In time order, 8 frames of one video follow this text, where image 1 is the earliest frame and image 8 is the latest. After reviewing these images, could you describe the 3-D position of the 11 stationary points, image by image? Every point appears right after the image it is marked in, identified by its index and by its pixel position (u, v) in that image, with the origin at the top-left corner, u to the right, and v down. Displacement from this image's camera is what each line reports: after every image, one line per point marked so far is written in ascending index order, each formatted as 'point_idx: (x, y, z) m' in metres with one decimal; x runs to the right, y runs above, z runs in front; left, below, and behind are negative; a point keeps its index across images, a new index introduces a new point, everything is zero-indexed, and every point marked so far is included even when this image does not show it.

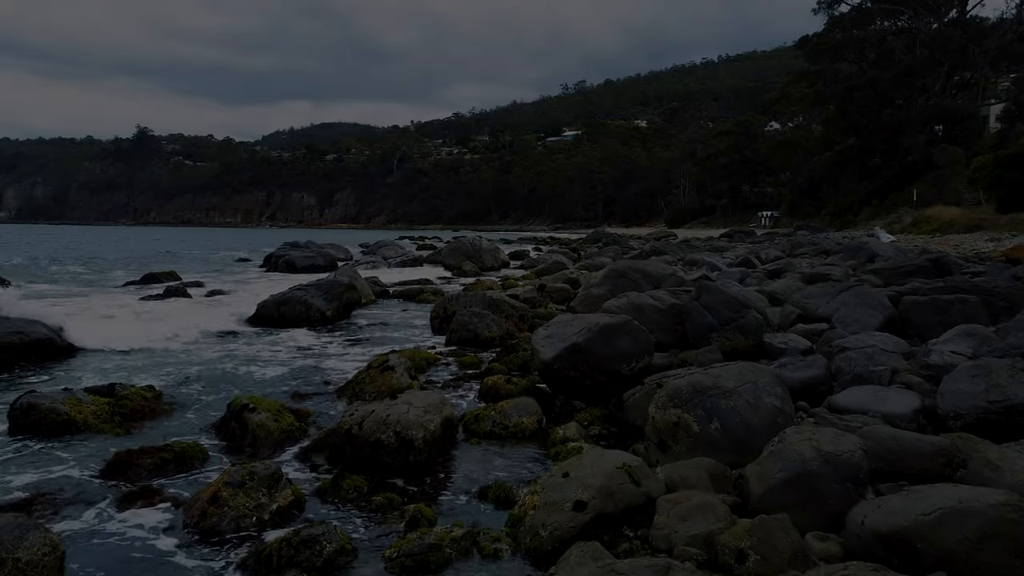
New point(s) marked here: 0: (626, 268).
0: (+2.3, +0.4, +16.9) m
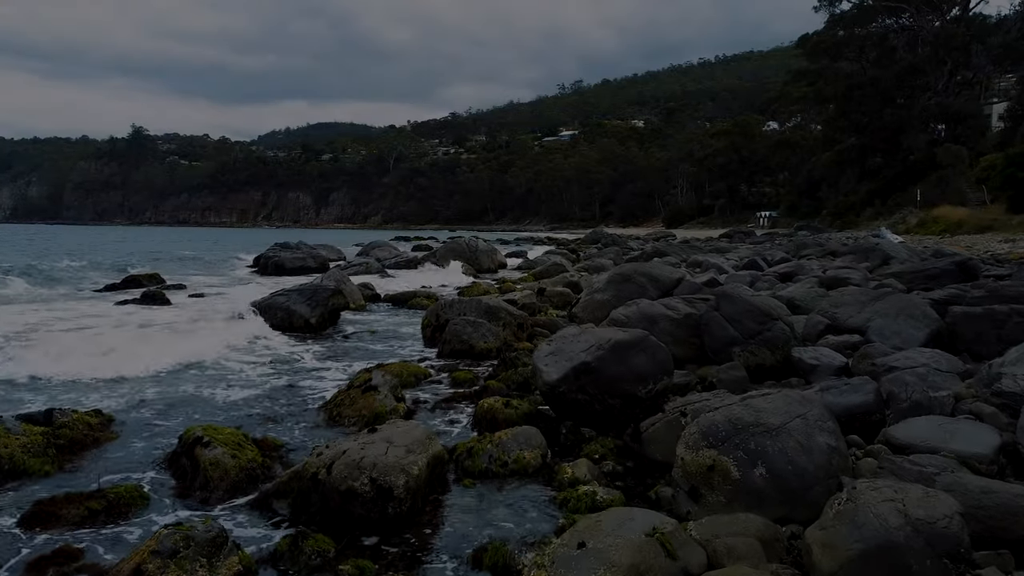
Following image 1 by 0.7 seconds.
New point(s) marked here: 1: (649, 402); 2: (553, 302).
0: (+2.2, +0.3, +15.8) m
1: (+1.2, -1.0, +7.6) m
2: (+0.9, -0.3, +19.1) m
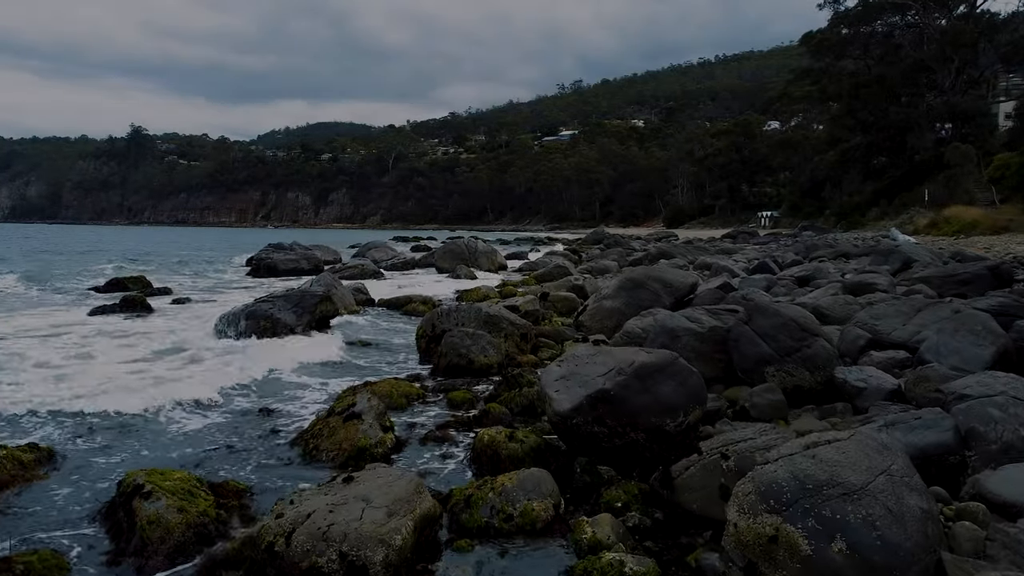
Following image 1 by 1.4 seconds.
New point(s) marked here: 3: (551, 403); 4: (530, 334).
0: (+2.3, +0.2, +14.7) m
1: (+1.3, -1.1, +6.4) m
2: (+1.0, -0.4, +18.0) m
3: (+0.3, -0.9, +6.7) m
4: (+0.3, -0.7, +12.6) m
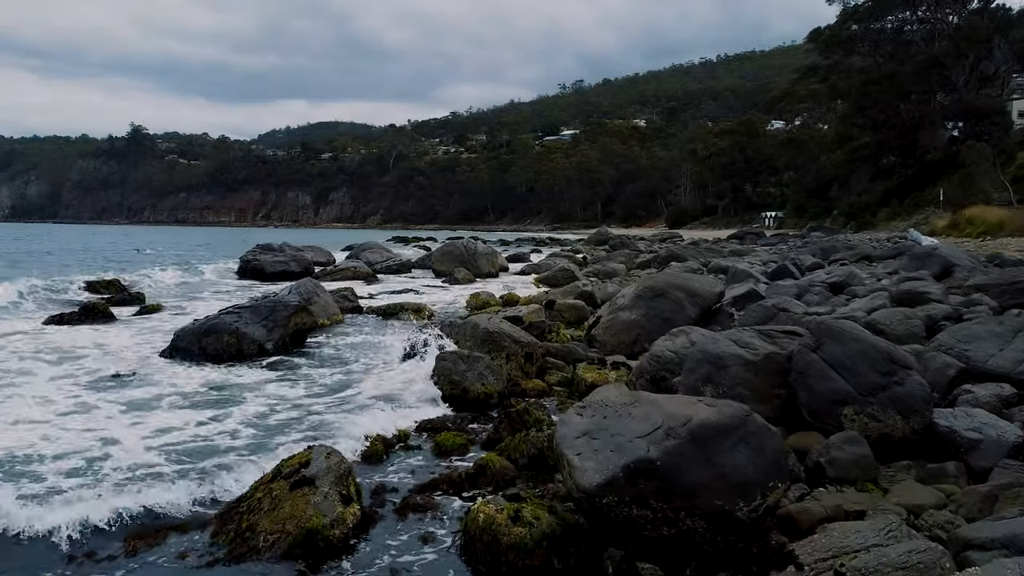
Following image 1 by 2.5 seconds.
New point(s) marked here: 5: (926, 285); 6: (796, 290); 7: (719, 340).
0: (+2.3, +0.1, +12.8) m
1: (+1.3, -1.3, +4.5) m
2: (+1.0, -0.6, +16.1) m
3: (+0.3, -1.0, +4.8) m
4: (+0.3, -0.8, +10.7) m
5: (+7.2, +0.1, +14.7) m
6: (+5.7, 0.0, +17.0) m
7: (+1.9, -0.5, +7.7) m
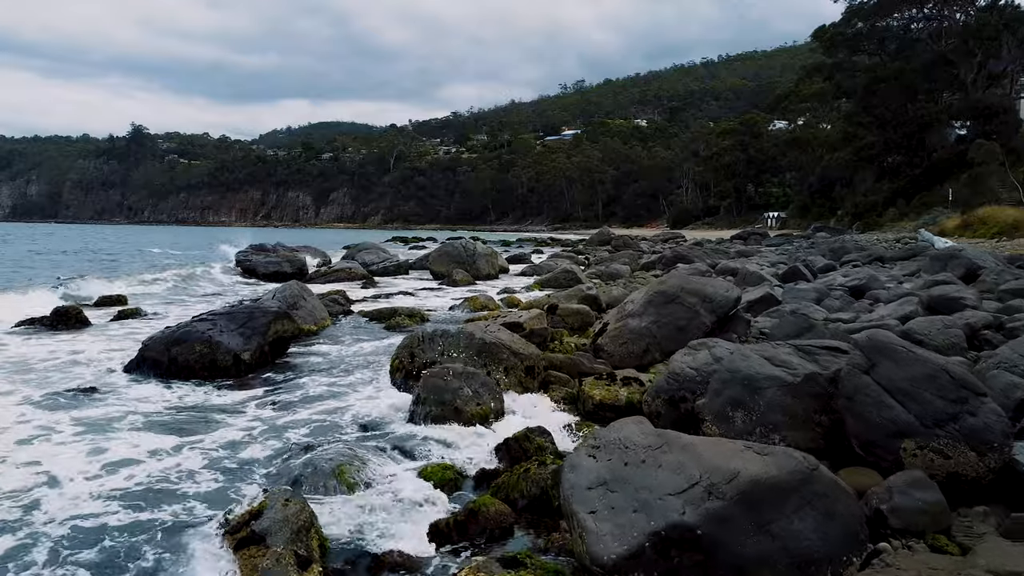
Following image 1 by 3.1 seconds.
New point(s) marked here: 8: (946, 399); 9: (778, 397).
0: (+2.3, 0.0, +11.8) m
1: (+1.3, -1.3, +3.5) m
2: (+1.0, -0.6, +15.1) m
3: (+0.3, -1.1, +3.8) m
4: (+0.3, -0.9, +9.7) m
5: (+7.2, 0.0, +13.7) m
6: (+5.7, -0.1, +16.0) m
7: (+1.9, -0.5, +6.6) m
8: (+2.8, -0.7, +5.6) m
9: (+1.9, -0.8, +6.2) m
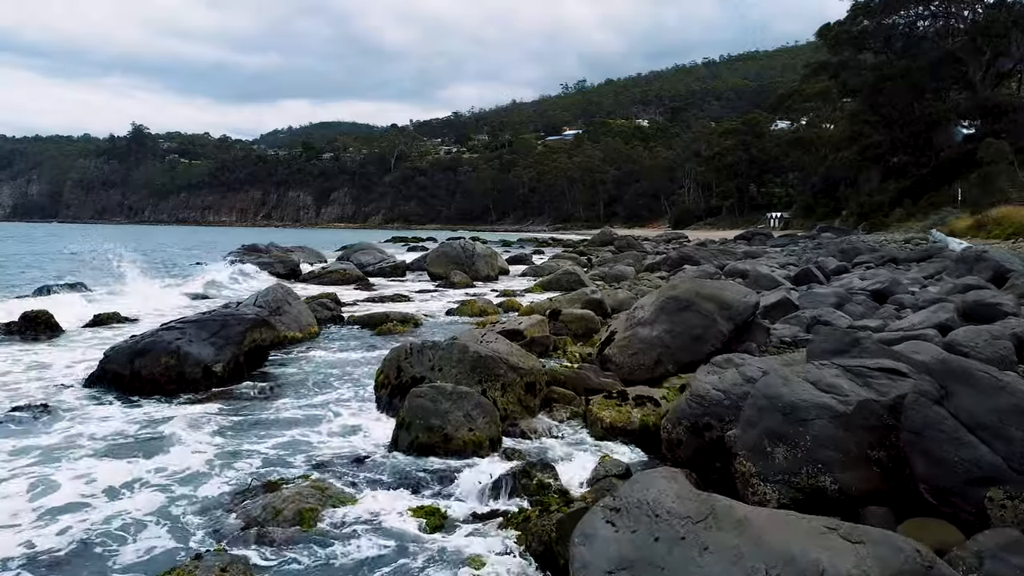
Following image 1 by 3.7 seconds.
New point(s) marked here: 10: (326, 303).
0: (+2.3, -0.1, +10.7) m
1: (+1.3, -1.4, +2.5) m
2: (+1.0, -0.7, +14.0) m
3: (+0.3, -1.2, +2.8) m
4: (+0.3, -1.0, +8.7) m
5: (+7.2, -0.1, +12.6) m
6: (+5.7, -0.2, +14.9) m
7: (+1.8, -0.6, +5.6) m
8: (+2.8, -0.8, +4.5) m
9: (+1.9, -0.9, +5.1) m
10: (-3.6, -0.3, +16.5) m
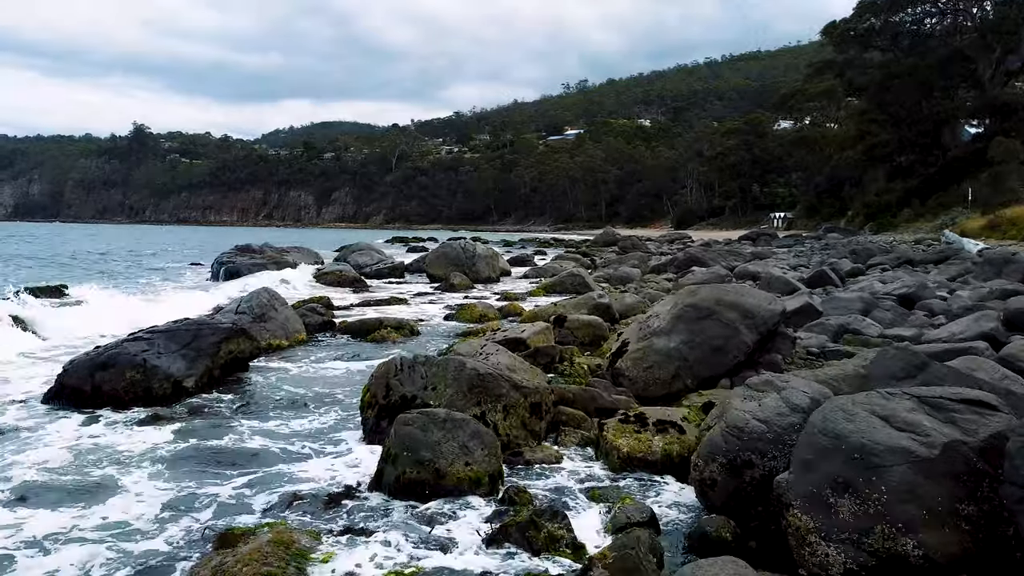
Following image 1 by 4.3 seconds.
0: (+2.3, -0.2, +9.7) m
1: (+1.3, -1.5, +1.5) m
2: (+1.0, -0.8, +13.1) m
3: (+0.3, -1.3, +1.8) m
4: (+0.3, -1.0, +7.7) m
5: (+7.2, -0.2, +11.6) m
6: (+5.7, -0.3, +13.9) m
7: (+1.9, -0.7, +4.6) m
8: (+2.8, -0.9, +3.5) m
9: (+1.9, -0.9, +4.1) m
10: (-3.6, -0.3, +15.5) m
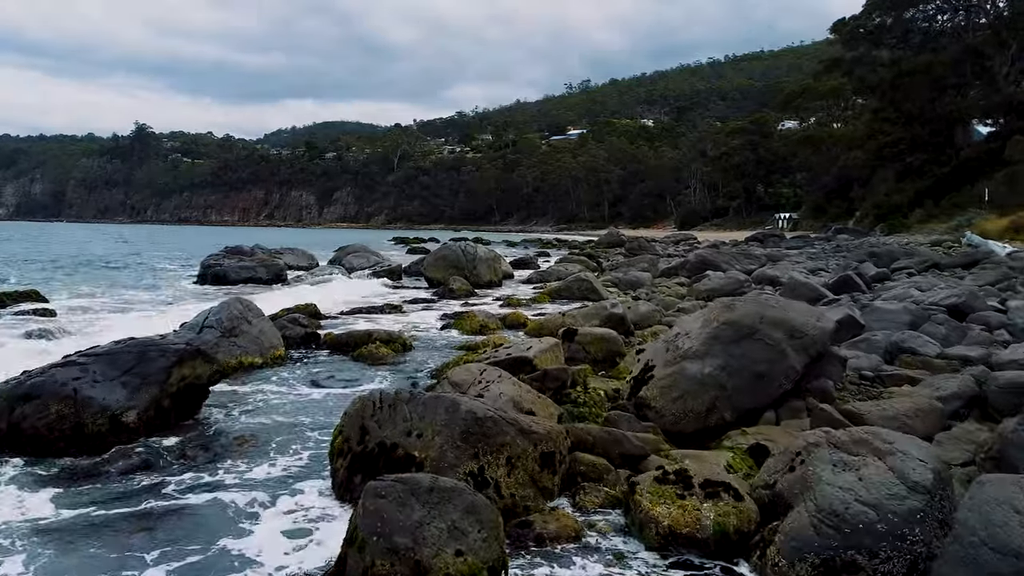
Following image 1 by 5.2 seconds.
0: (+2.4, -0.3, +8.2) m
1: (+1.3, -1.6, -0.1) m
2: (+1.1, -0.9, +11.5) m
3: (+0.3, -1.4, +0.2) m
4: (+0.4, -1.2, +6.1) m
5: (+7.3, -0.3, +10.1) m
6: (+5.8, -0.4, +12.4) m
7: (+1.9, -0.8, +3.1) m
8: (+2.9, -1.0, +2.0) m
9: (+2.0, -1.1, +2.6) m
10: (-3.5, -0.5, +14.0) m
